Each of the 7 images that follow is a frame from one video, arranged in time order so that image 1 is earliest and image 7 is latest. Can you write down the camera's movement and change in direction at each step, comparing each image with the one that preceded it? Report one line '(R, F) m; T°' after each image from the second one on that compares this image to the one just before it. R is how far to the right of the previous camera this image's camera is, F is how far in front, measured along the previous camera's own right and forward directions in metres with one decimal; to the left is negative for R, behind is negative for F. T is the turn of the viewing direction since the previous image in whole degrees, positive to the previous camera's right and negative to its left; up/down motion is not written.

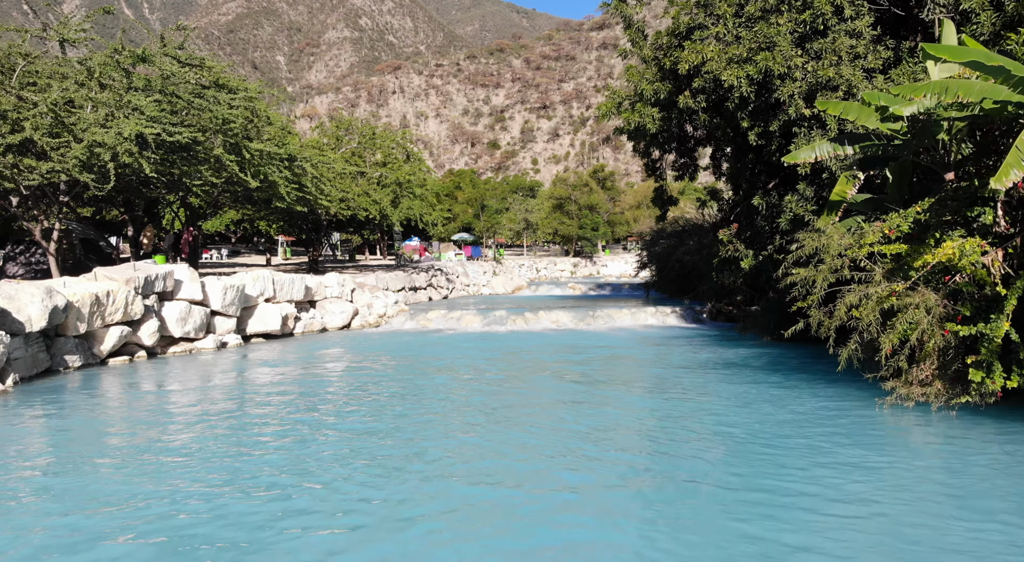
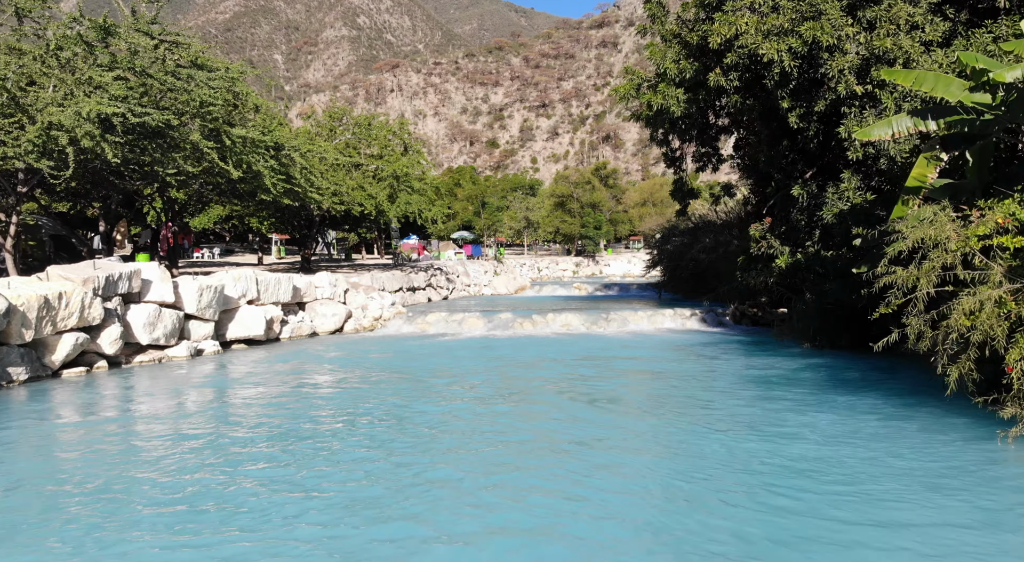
(-0.3, +2.2) m; 0°
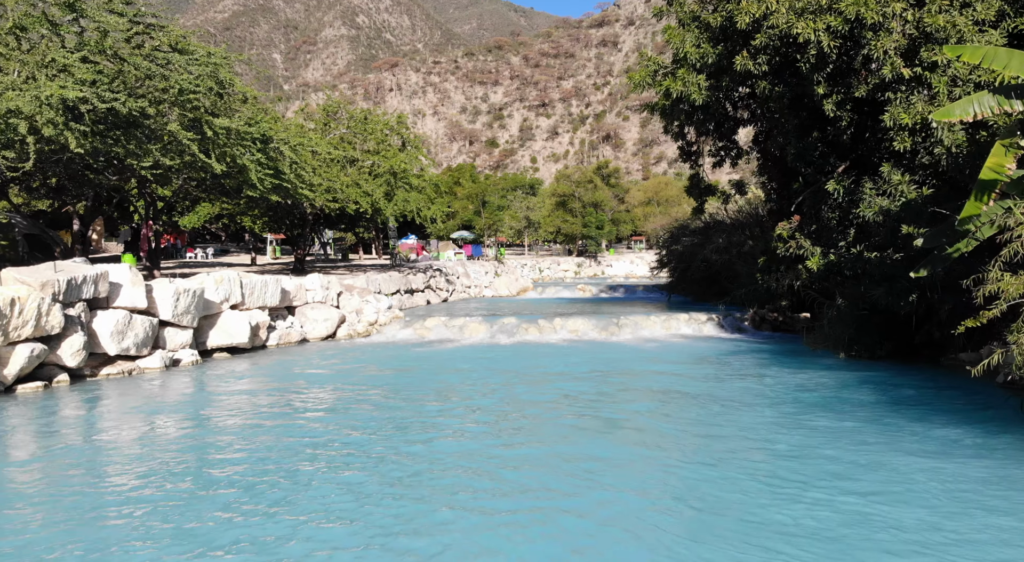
(-0.2, +1.6) m; 0°
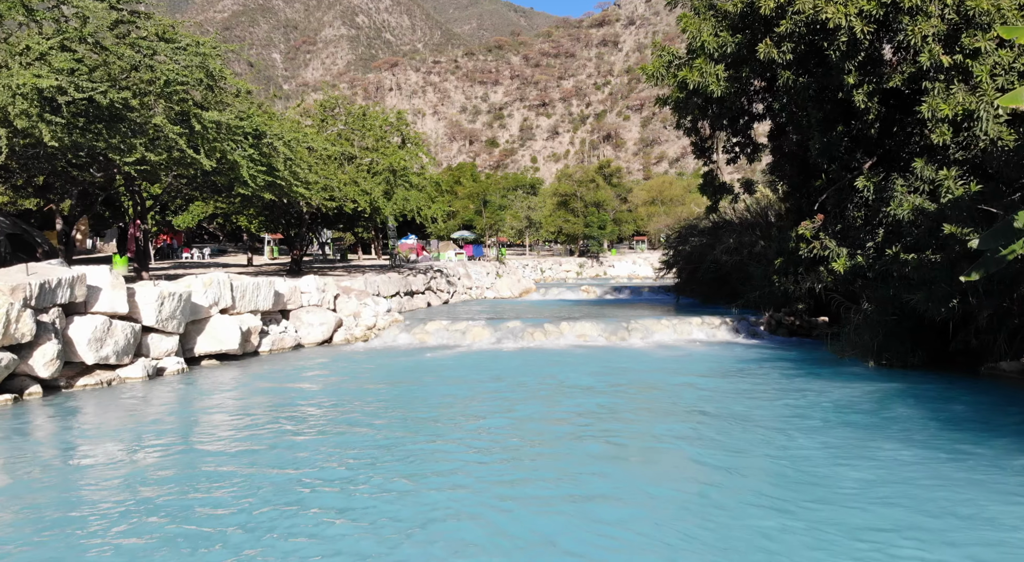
(-0.1, +1.1) m; 0°
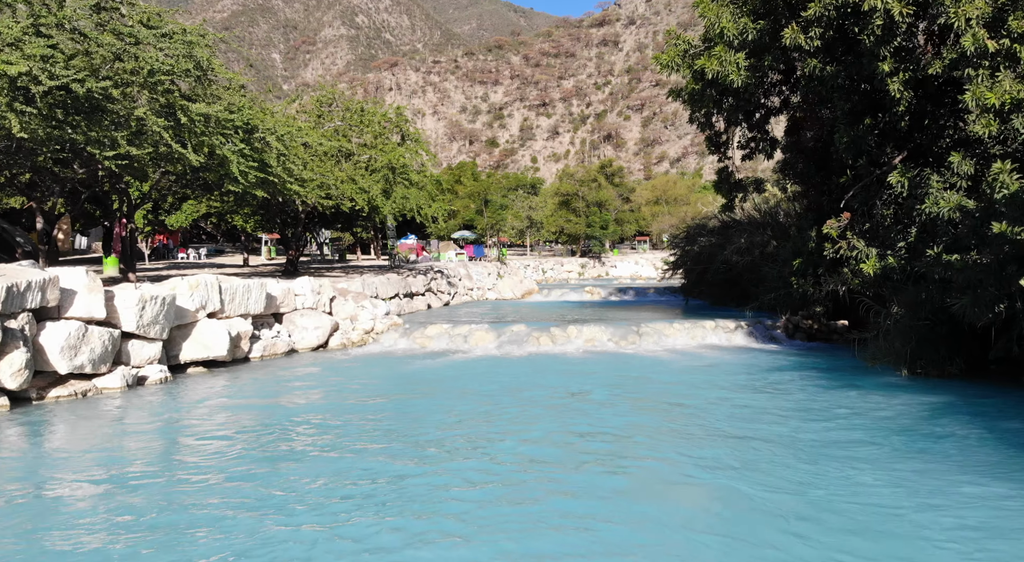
(-0.1, +1.1) m; 0°
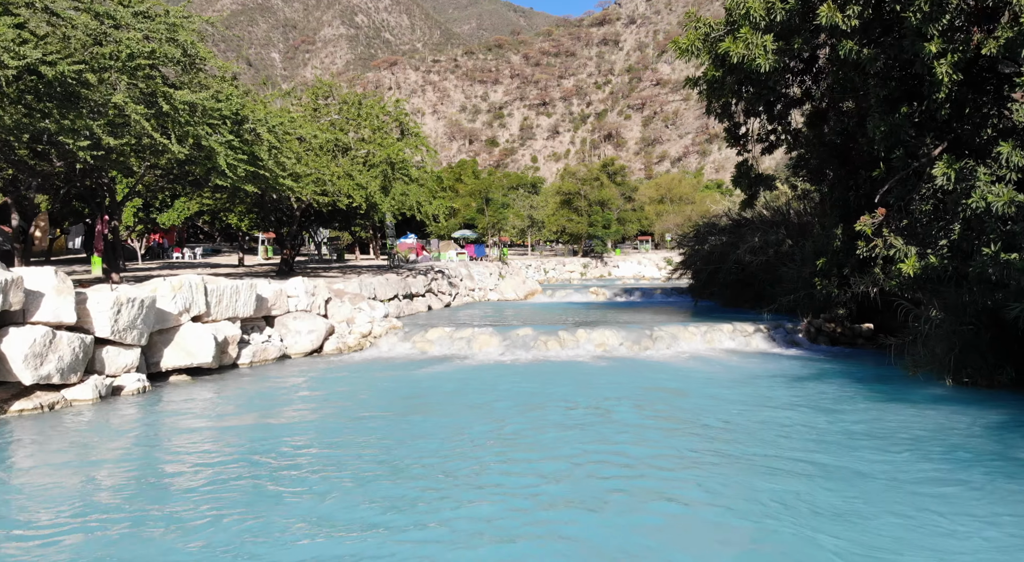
(-0.2, +1.2) m; 0°
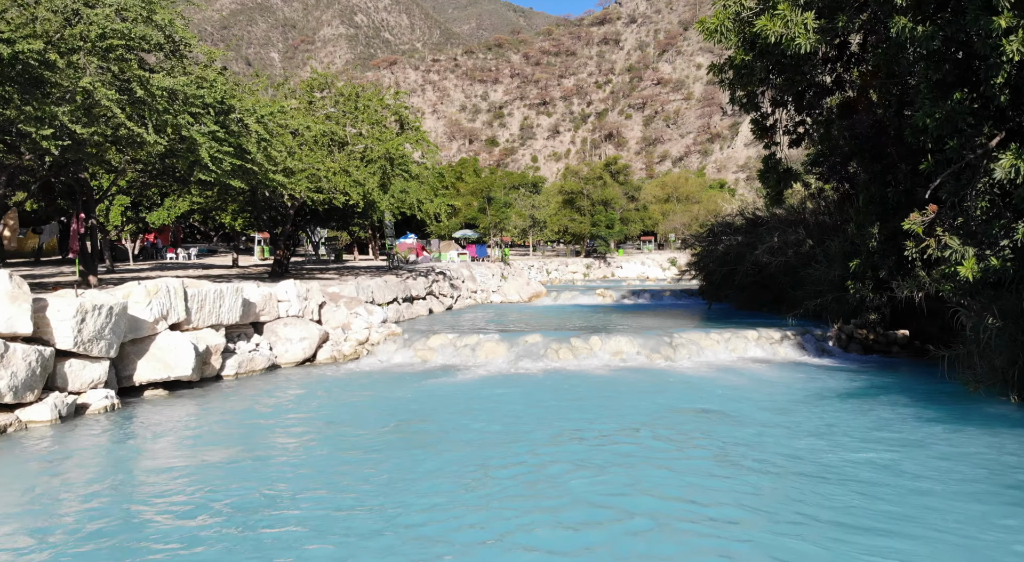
(-0.2, +1.5) m; 0°
